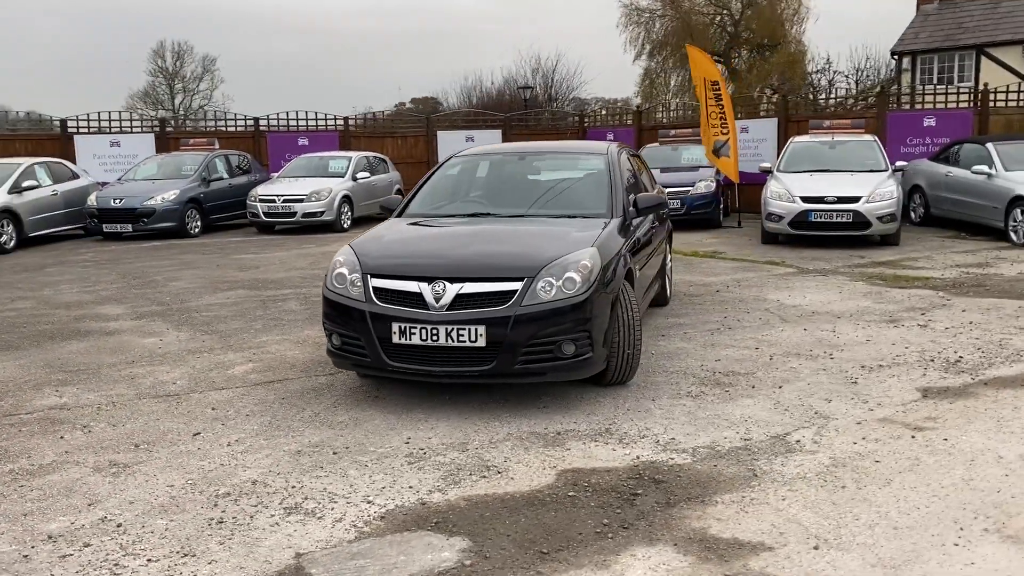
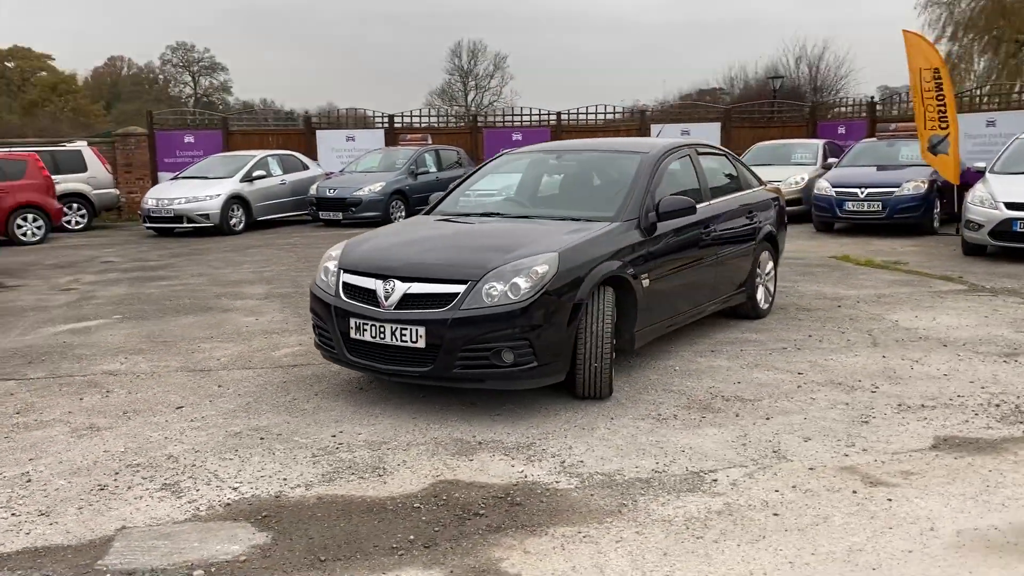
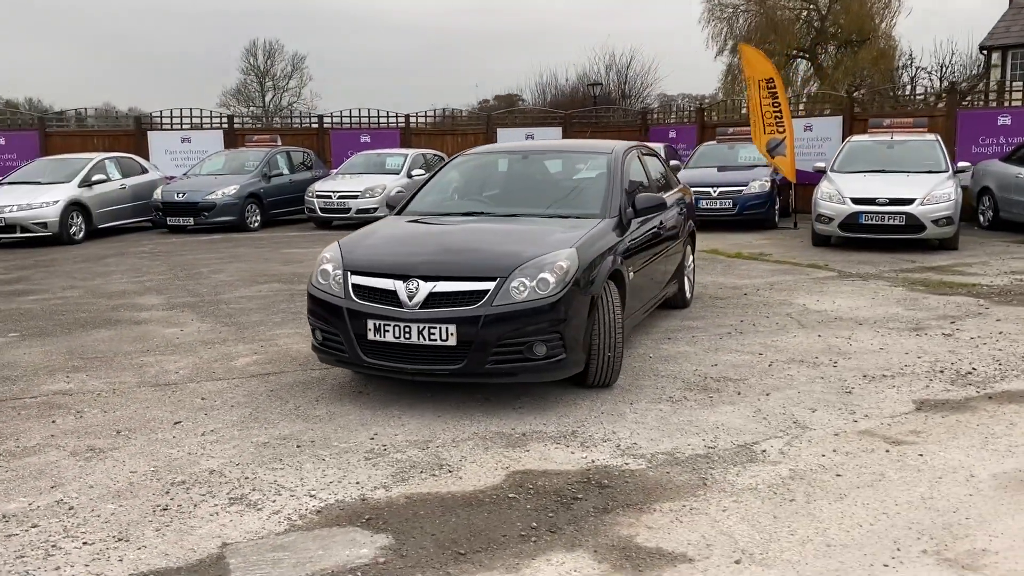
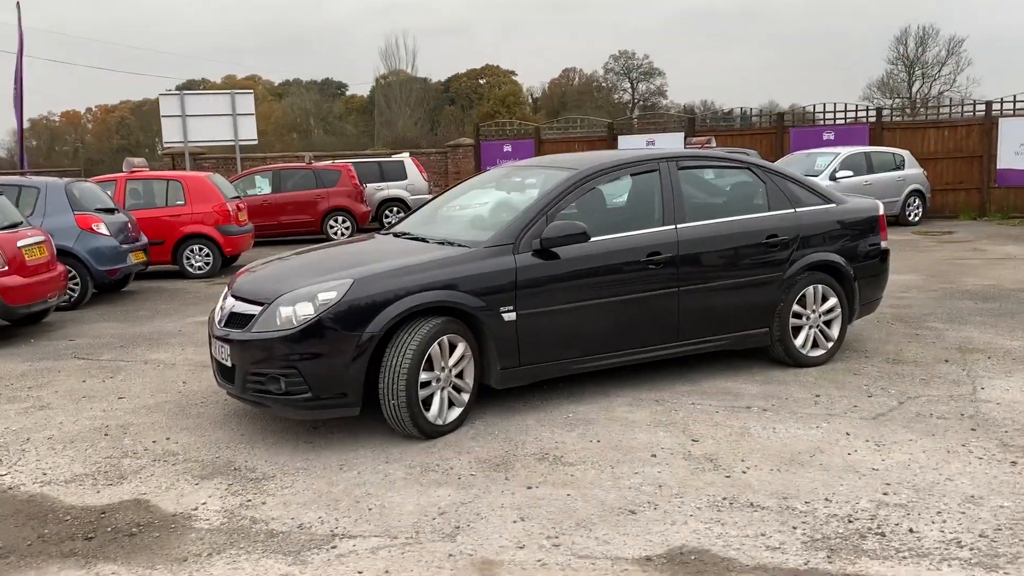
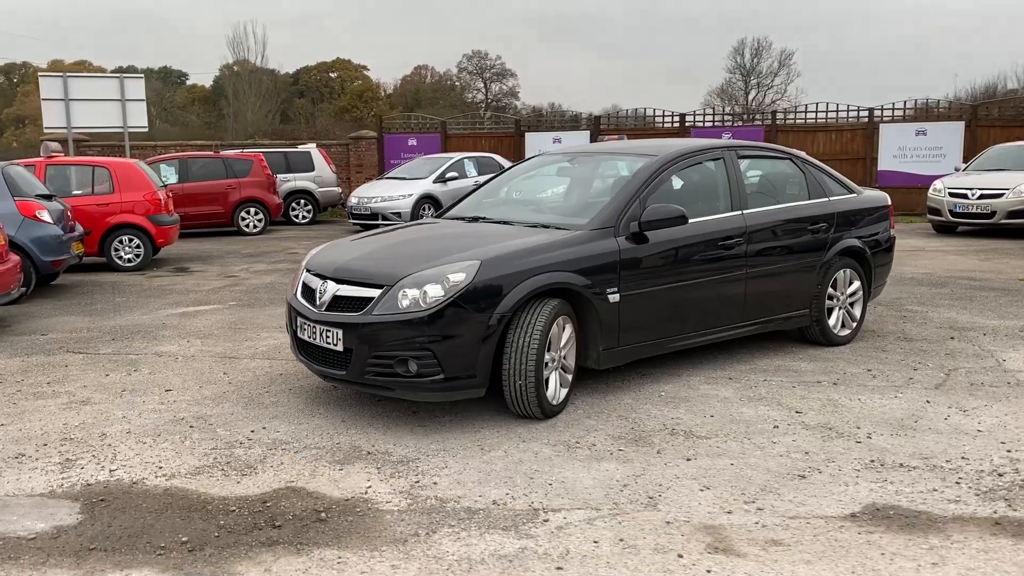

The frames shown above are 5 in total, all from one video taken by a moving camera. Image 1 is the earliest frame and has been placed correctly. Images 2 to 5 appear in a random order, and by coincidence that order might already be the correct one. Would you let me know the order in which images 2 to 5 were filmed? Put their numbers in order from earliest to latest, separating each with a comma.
3, 2, 5, 4
